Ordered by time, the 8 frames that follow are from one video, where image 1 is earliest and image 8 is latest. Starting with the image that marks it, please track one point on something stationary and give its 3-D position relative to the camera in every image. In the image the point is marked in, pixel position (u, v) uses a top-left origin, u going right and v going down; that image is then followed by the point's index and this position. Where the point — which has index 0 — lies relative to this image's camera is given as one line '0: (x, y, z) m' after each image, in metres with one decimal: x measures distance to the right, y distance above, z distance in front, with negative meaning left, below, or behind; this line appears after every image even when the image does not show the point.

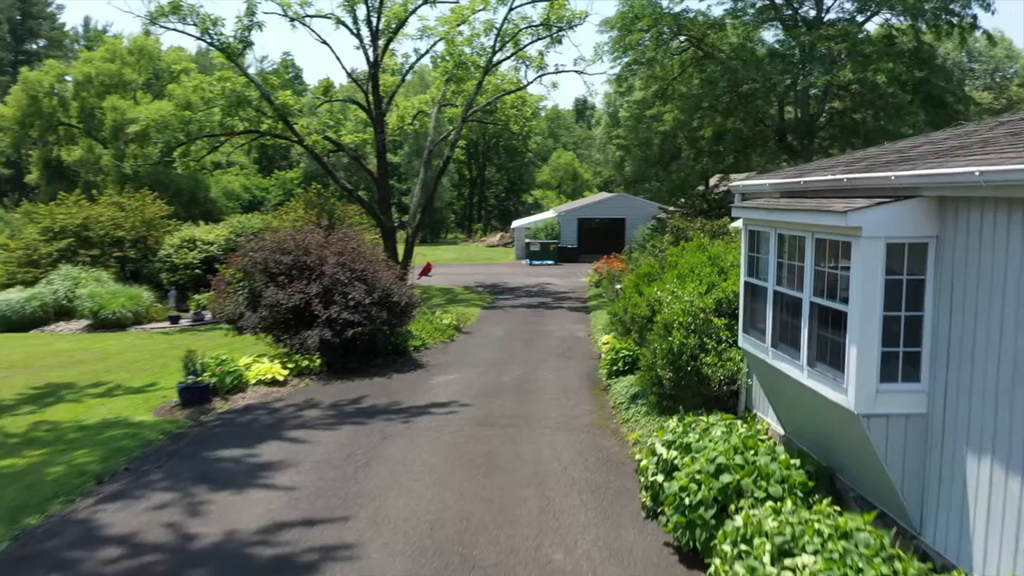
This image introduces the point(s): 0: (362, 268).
0: (-2.5, +0.3, +13.7) m
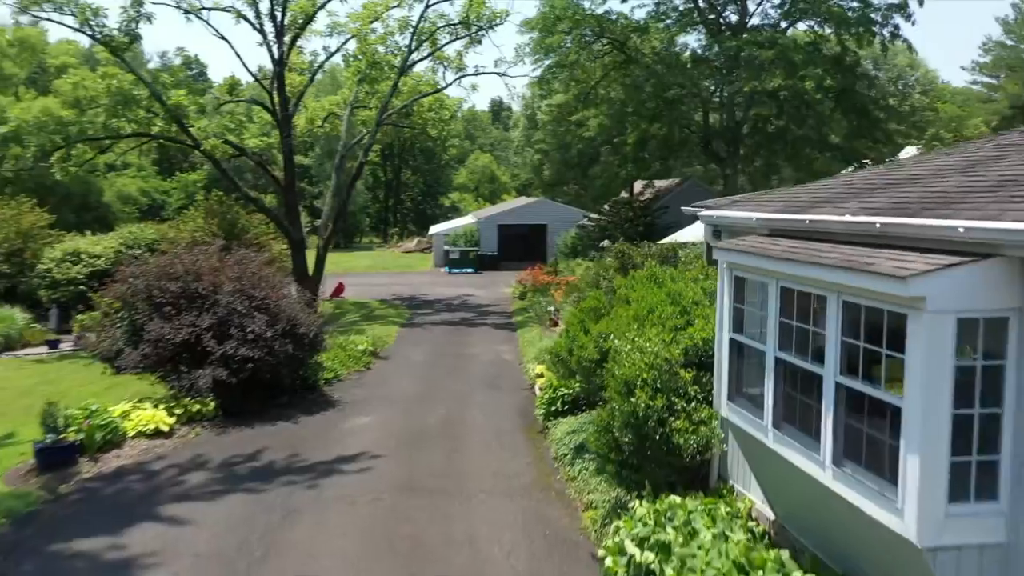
0: (-3.7, -0.1, +12.0) m
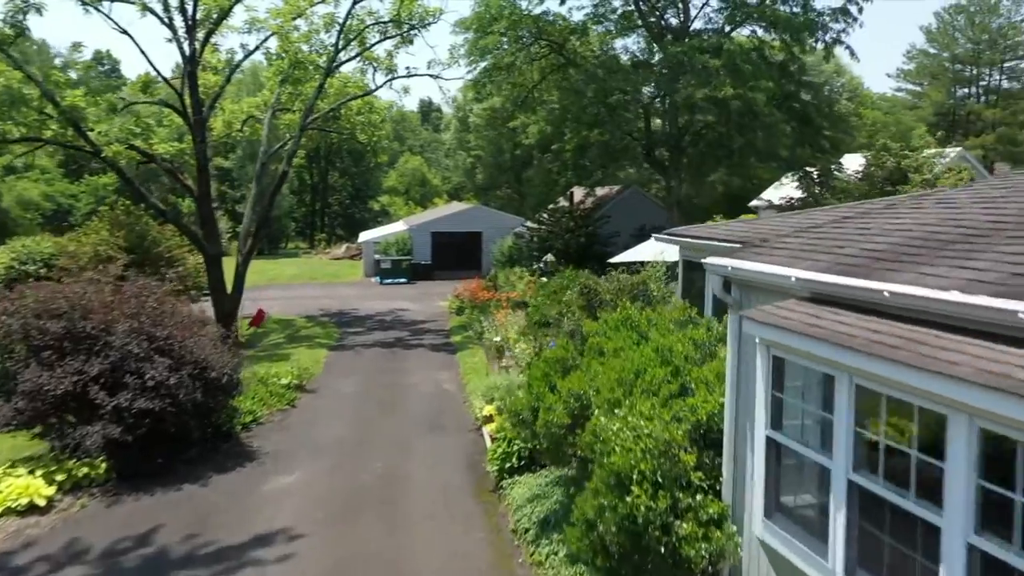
0: (-4.4, -0.6, +10.3) m
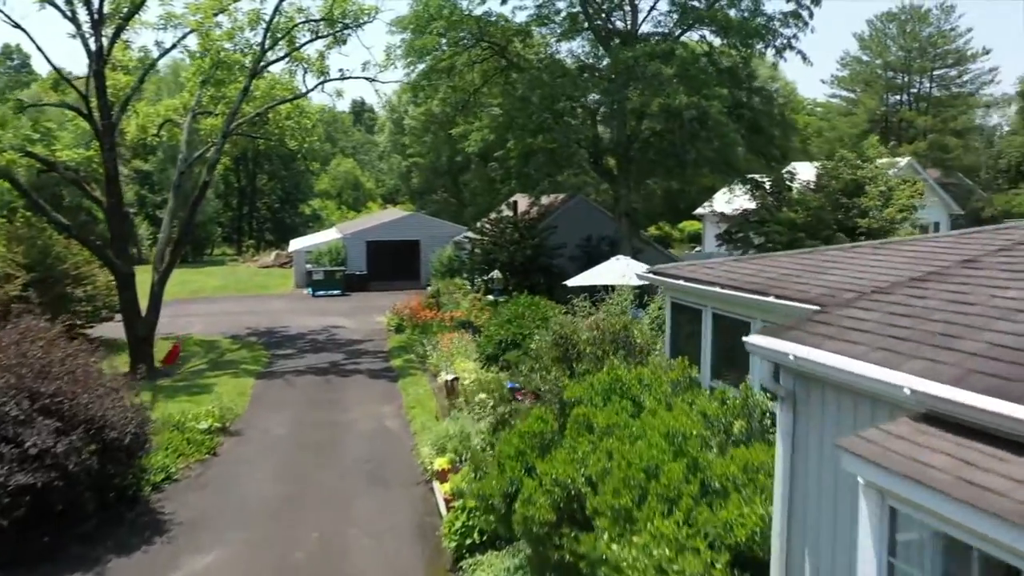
0: (-4.8, -1.1, +8.6) m
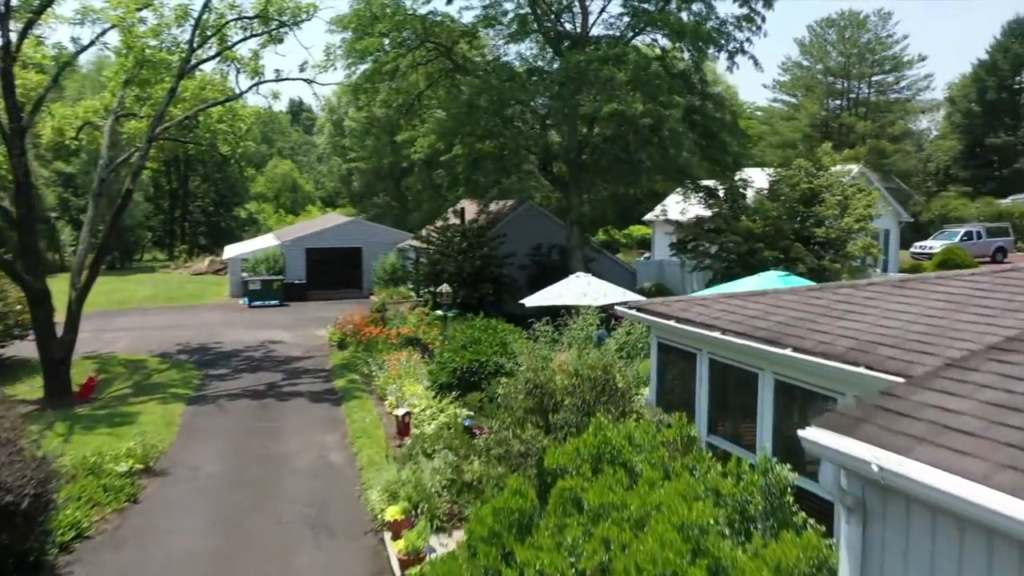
0: (-5.2, -1.4, +7.3) m
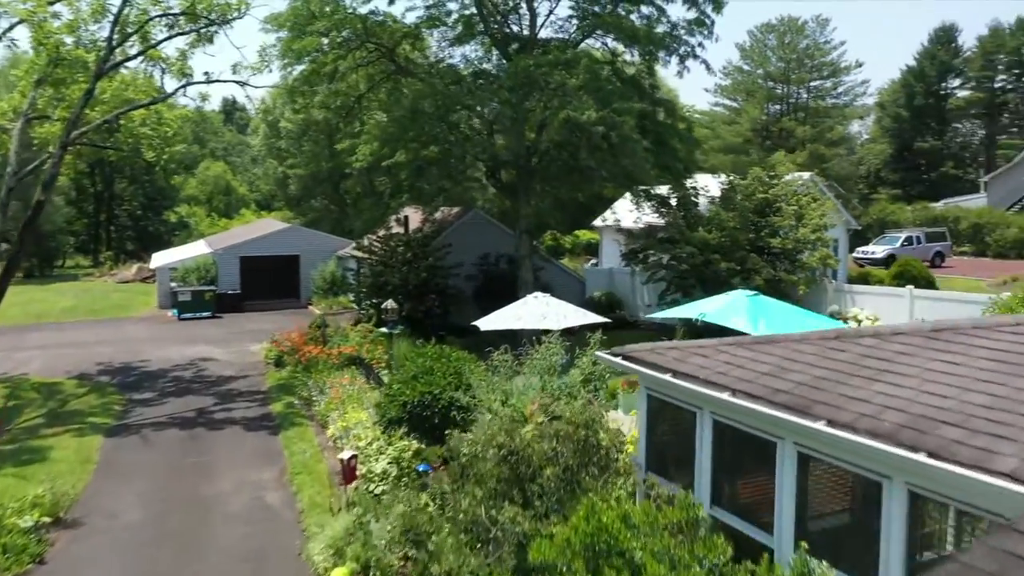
0: (-5.4, -1.8, +6.0) m
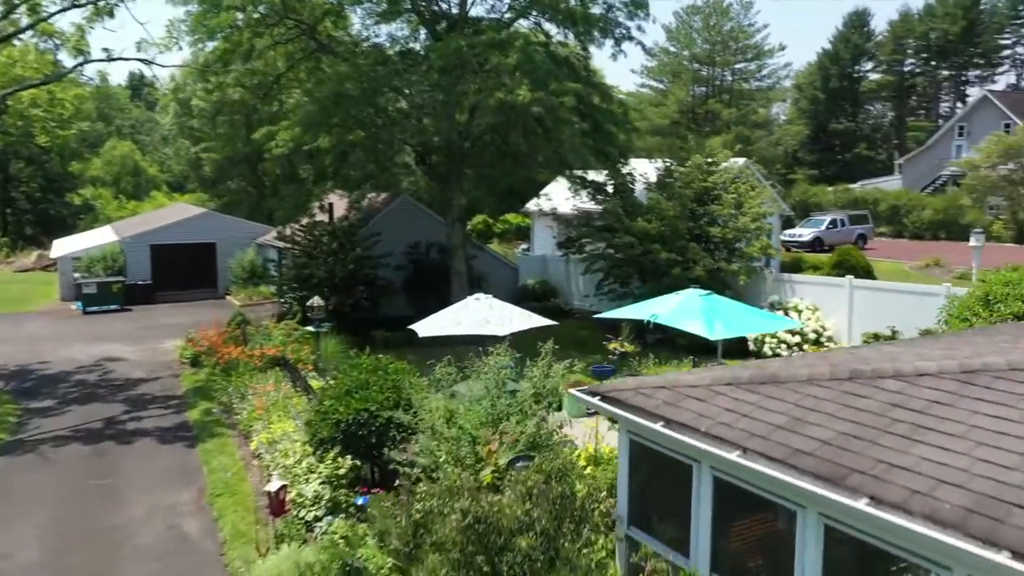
0: (-5.6, -2.0, +4.7) m
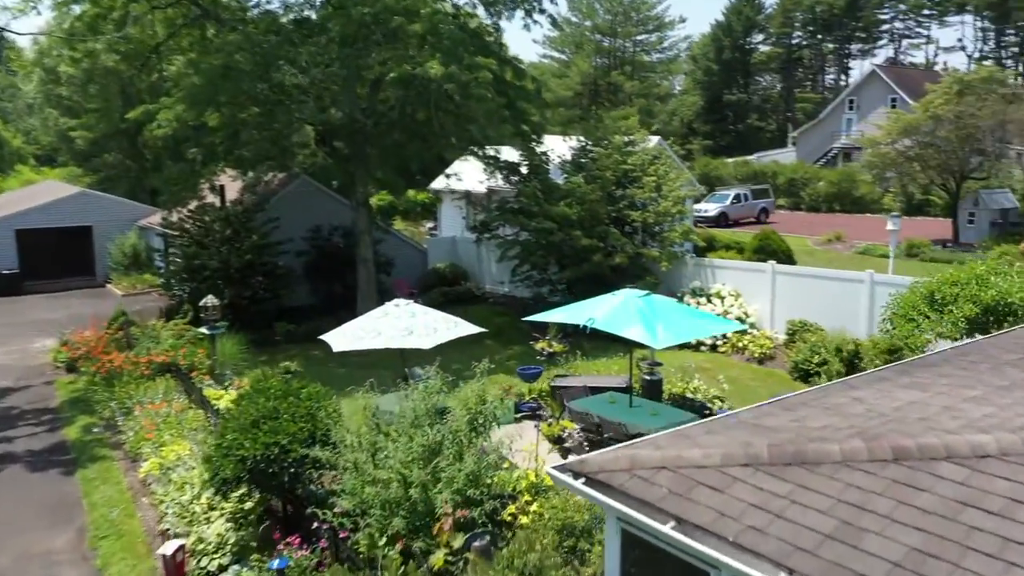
0: (-5.7, -2.5, +3.0) m
